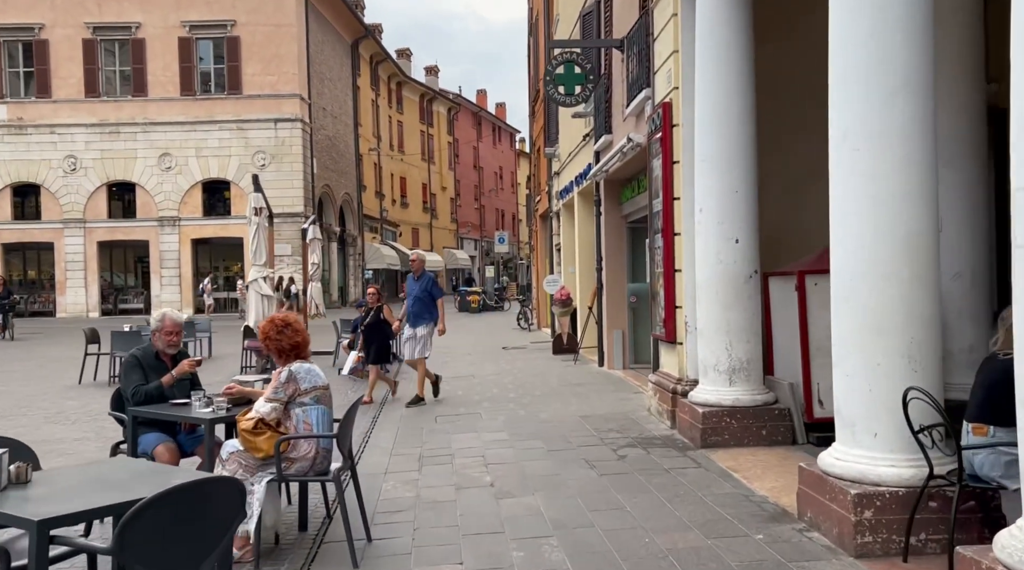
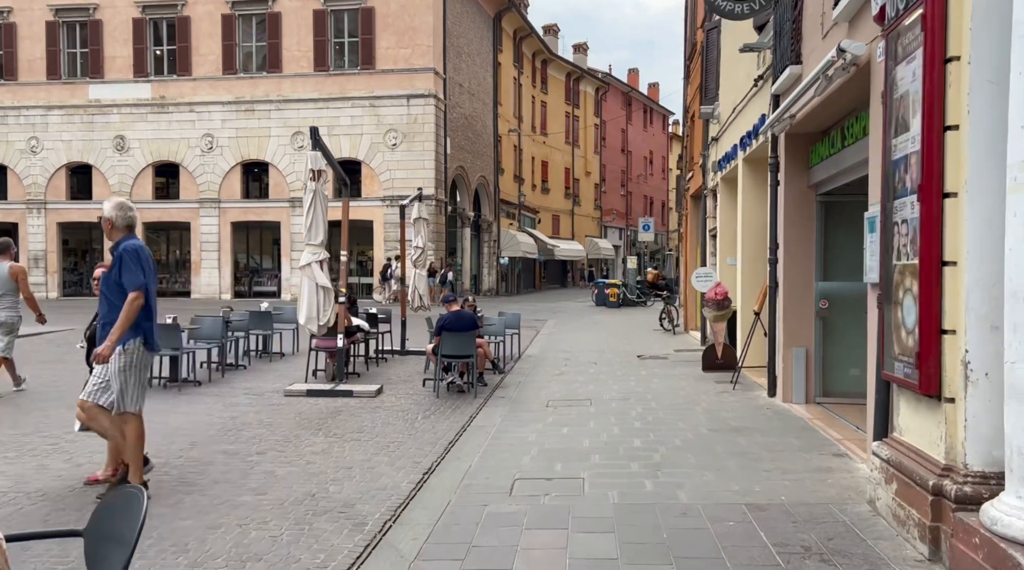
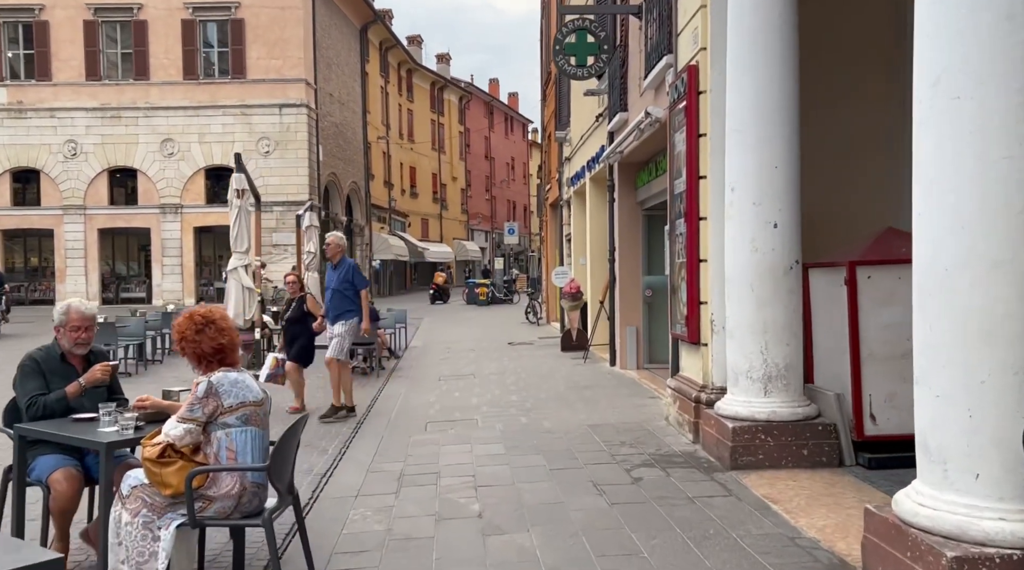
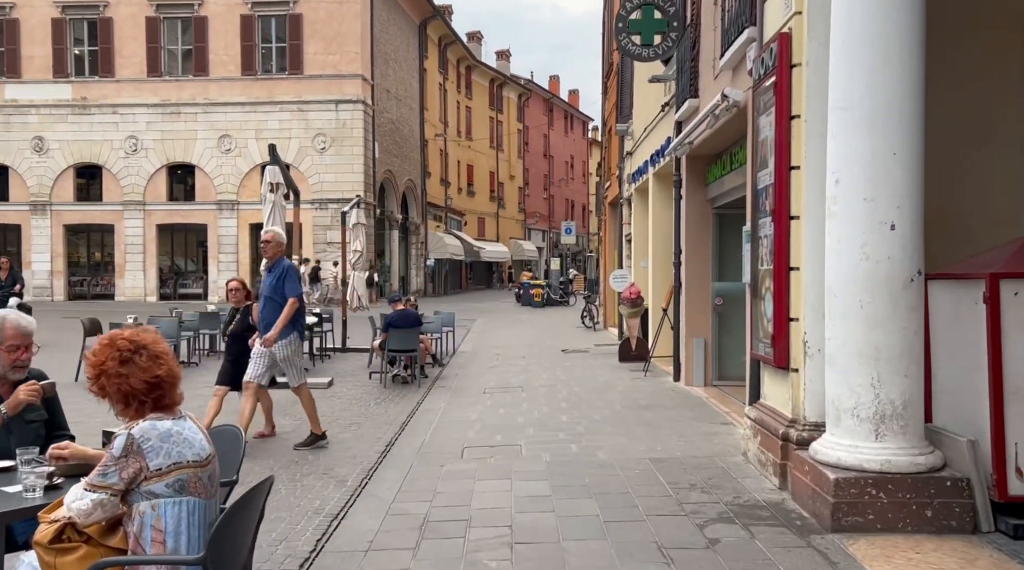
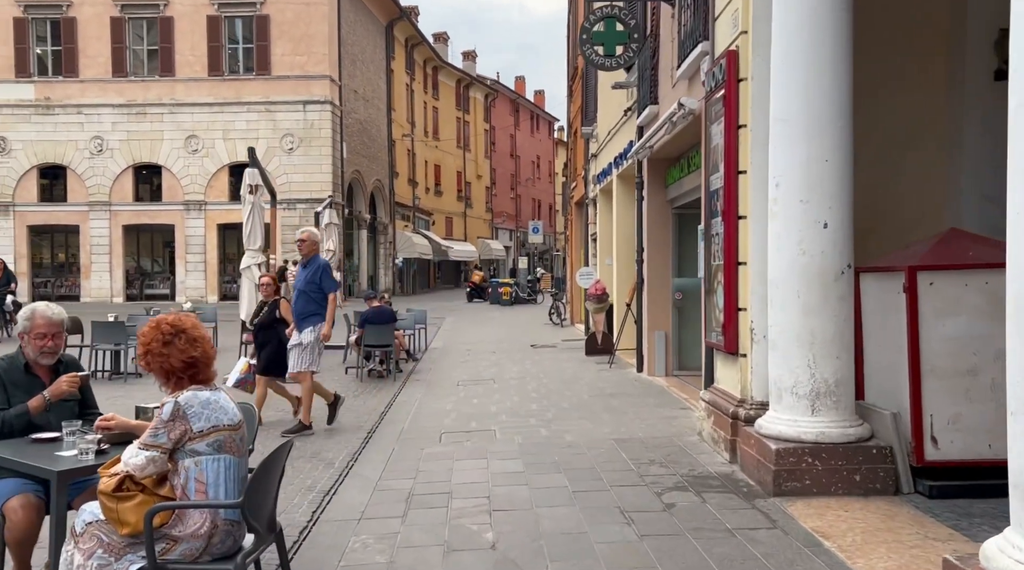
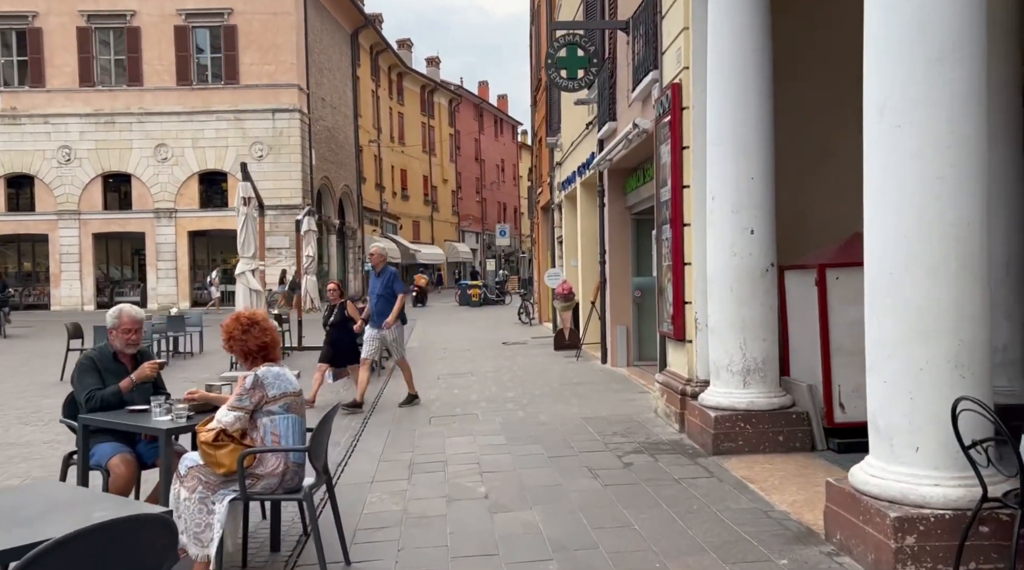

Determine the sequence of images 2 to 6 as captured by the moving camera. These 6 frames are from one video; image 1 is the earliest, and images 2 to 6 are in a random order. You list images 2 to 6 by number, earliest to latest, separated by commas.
6, 3, 5, 4, 2
